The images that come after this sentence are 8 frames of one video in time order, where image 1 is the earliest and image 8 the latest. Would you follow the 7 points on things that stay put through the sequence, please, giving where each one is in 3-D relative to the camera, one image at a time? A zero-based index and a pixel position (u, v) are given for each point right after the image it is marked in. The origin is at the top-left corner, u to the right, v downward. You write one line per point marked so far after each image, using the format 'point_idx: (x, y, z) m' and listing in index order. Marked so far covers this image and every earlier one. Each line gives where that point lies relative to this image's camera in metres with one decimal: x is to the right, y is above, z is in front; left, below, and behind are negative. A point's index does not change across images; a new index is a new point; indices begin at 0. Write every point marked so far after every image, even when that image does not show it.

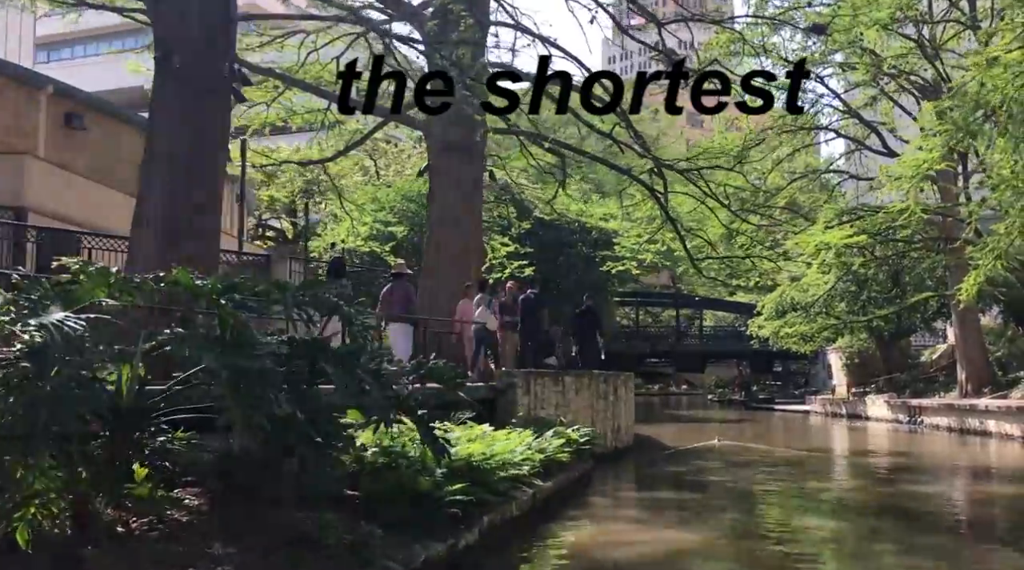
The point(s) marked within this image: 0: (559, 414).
0: (+0.5, -1.4, +11.4) m
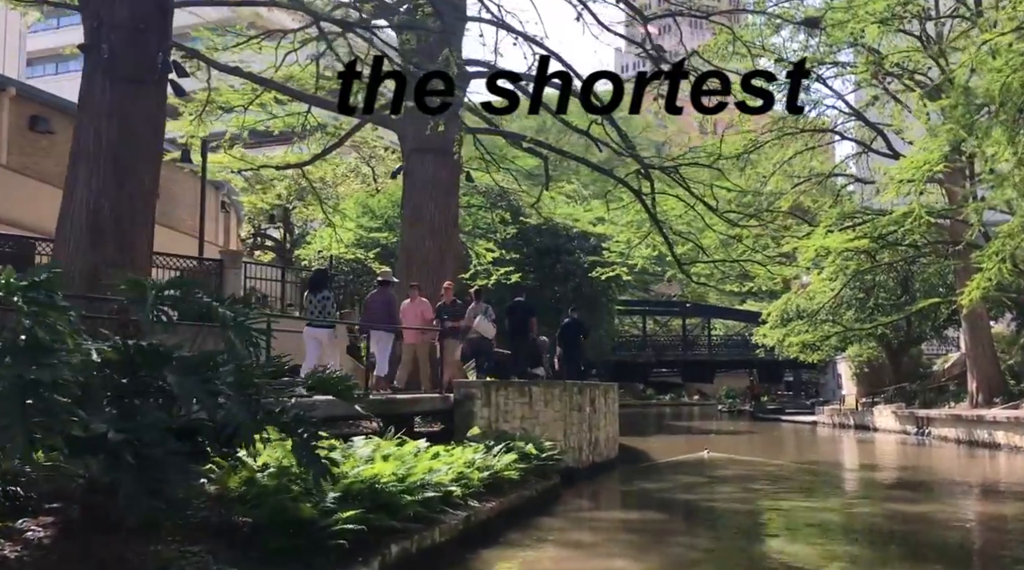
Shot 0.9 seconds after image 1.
0: (+0.1, -1.5, +10.7) m
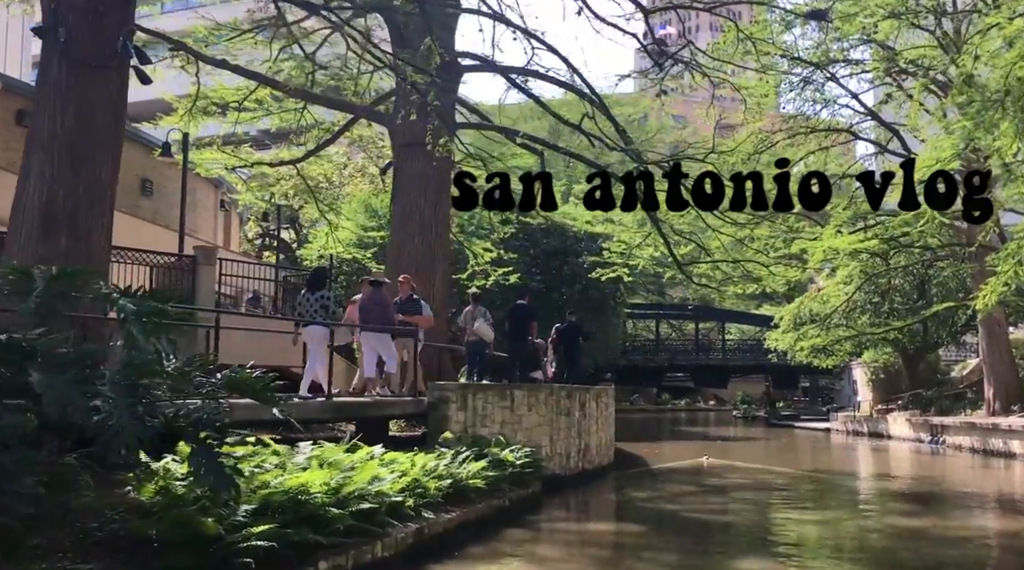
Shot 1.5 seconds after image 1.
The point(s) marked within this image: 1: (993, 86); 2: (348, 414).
0: (-0.1, -1.5, +10.2) m
1: (+7.1, +2.9, +15.1) m
2: (-1.4, -1.1, +8.6) m
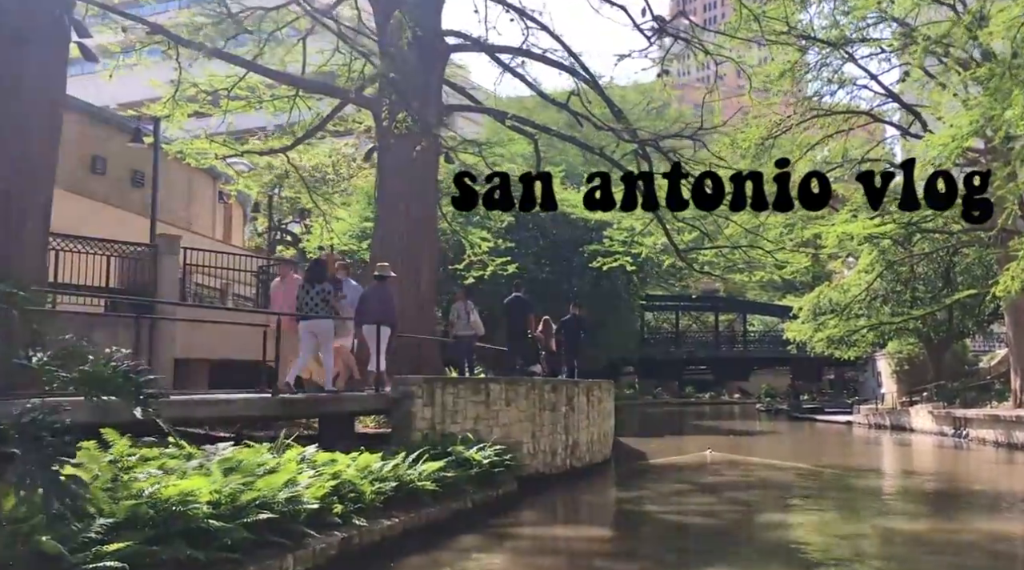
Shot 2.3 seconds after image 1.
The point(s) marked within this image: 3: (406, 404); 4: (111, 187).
0: (-0.3, -1.4, +9.6) m
1: (+7.0, +3.2, +14.2) m
2: (-1.7, -1.0, +8.1) m
3: (-0.9, -1.0, +8.8) m
4: (-7.2, +1.7, +18.2) m
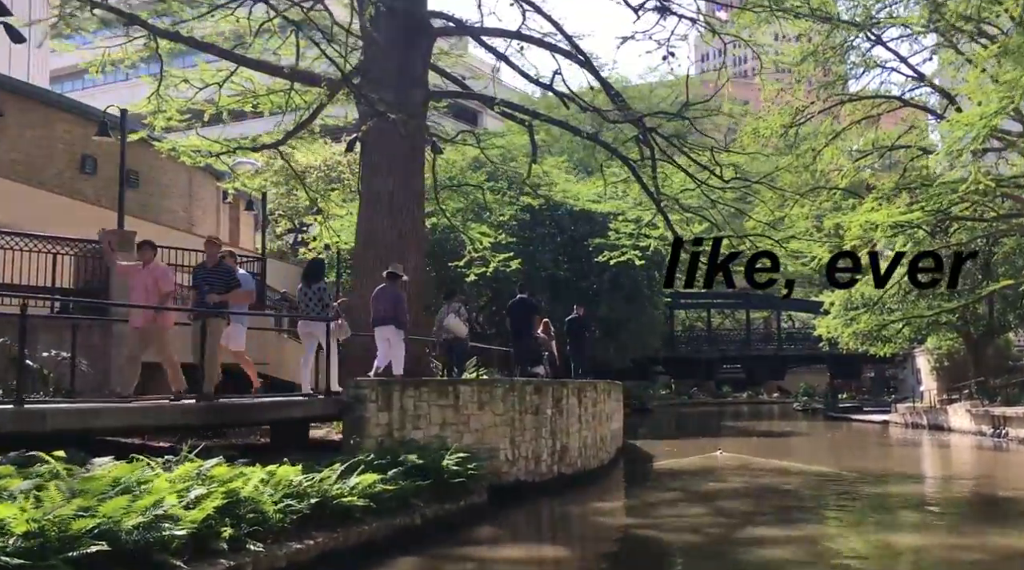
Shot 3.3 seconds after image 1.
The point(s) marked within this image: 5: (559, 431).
0: (-0.6, -1.3, +8.8) m
1: (+6.8, +3.3, +13.1) m
2: (-2.0, -1.0, +7.3) m
3: (-1.2, -1.0, +8.0) m
4: (-7.1, +1.7, +17.7) m
5: (+0.5, -1.5, +10.7) m
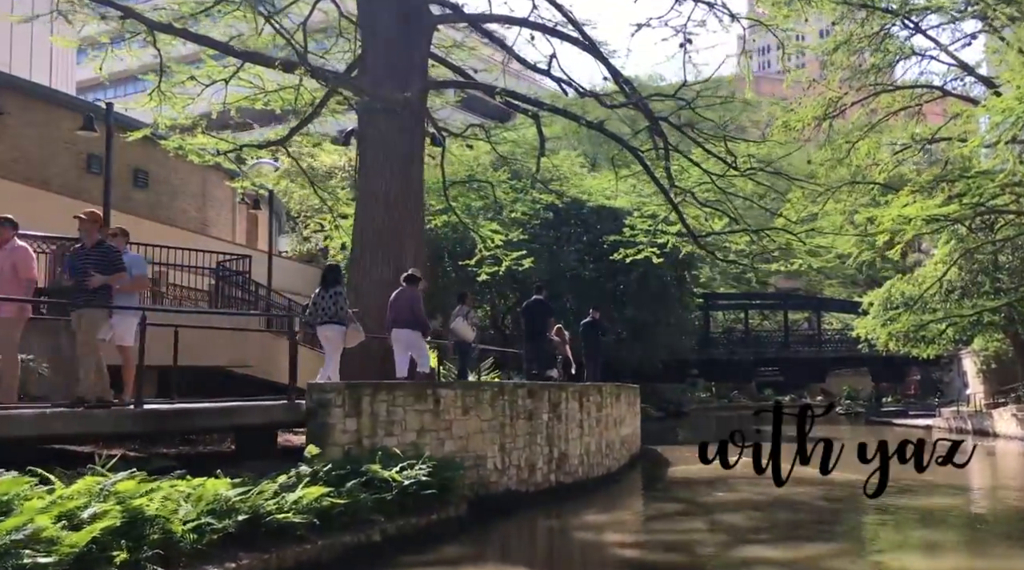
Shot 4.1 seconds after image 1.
0: (-0.7, -1.3, +8.2) m
1: (+6.9, +3.4, +12.2) m
2: (-2.2, -0.9, +6.8) m
3: (-1.4, -1.0, +7.5) m
4: (-6.9, +1.7, +17.4) m
5: (+0.5, -1.5, +10.1) m
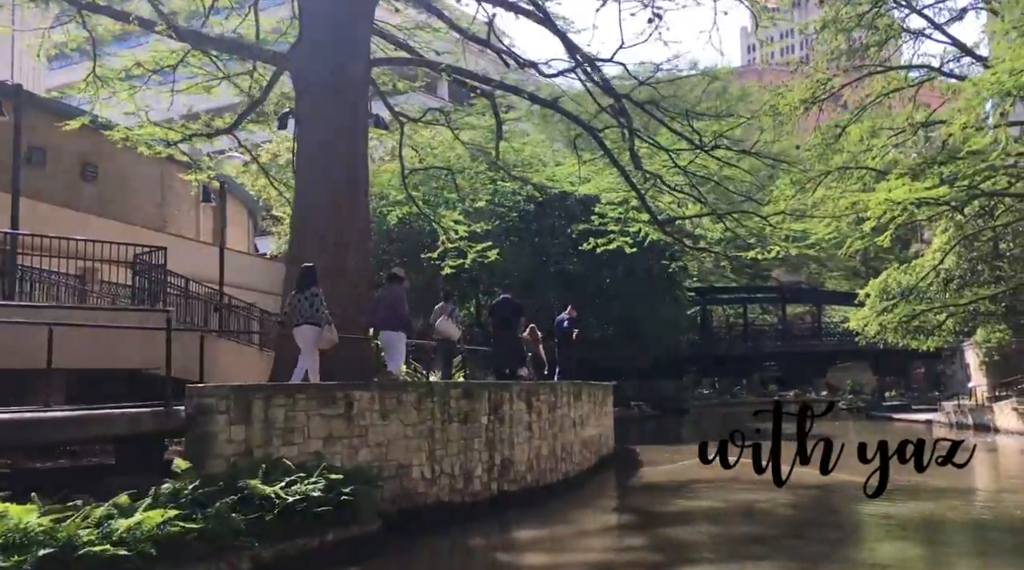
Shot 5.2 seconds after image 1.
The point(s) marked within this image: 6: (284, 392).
0: (-1.3, -1.2, +7.3) m
1: (+6.3, +3.5, +11.2) m
2: (-2.8, -0.9, +5.9) m
3: (-1.9, -0.9, +6.6) m
4: (-7.4, +1.7, +16.5) m
5: (-0.1, -1.4, +9.1) m
6: (-1.5, -0.7, +6.9) m
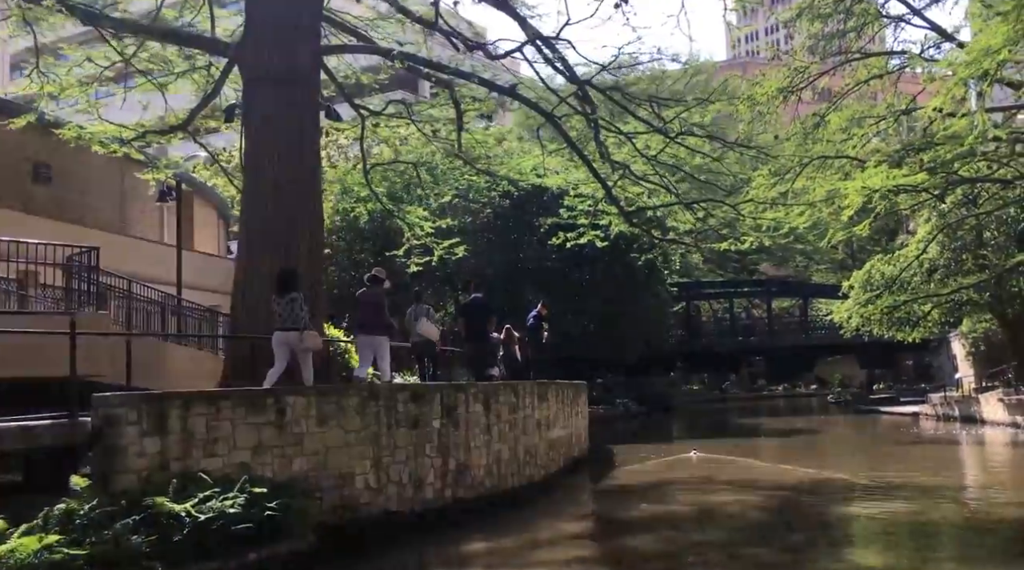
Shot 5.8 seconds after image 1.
0: (-1.6, -1.2, +6.7) m
1: (+5.8, +3.7, +10.8) m
2: (-3.2, -0.9, +5.4) m
3: (-2.3, -0.9, +6.0) m
4: (-7.9, +1.6, +16.0) m
5: (-0.5, -1.4, +8.6) m
6: (-1.9, -0.7, +6.4) m
